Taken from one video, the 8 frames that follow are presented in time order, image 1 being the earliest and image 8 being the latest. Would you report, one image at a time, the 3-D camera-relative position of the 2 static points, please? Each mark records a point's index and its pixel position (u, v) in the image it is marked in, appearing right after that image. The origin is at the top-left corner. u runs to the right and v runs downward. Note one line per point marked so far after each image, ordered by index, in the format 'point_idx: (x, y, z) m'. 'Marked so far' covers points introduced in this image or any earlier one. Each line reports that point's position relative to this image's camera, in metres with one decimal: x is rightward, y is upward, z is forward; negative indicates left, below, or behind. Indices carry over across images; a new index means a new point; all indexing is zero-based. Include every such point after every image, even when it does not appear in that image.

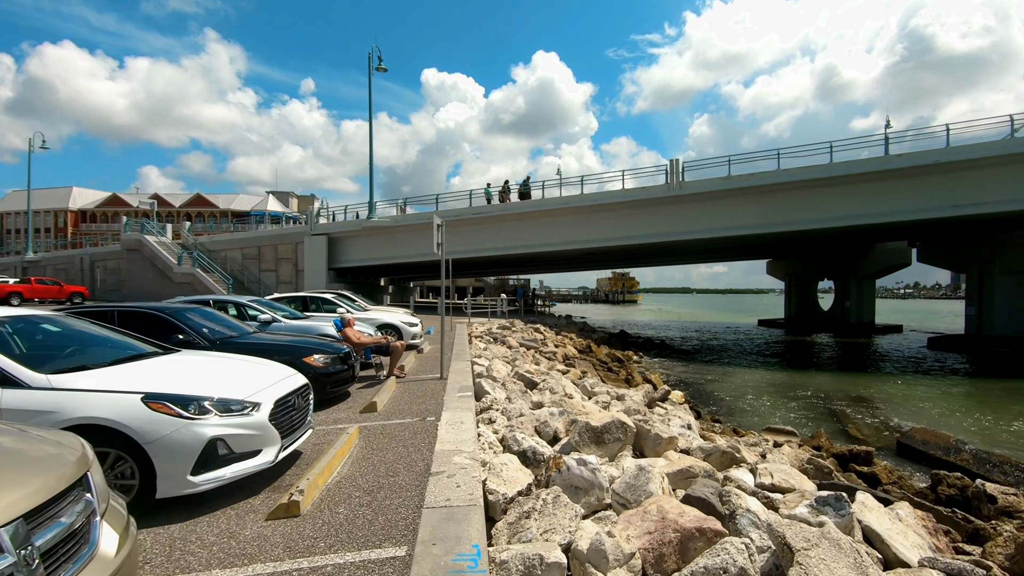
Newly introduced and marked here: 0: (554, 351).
0: (+1.4, -2.2, +17.3) m
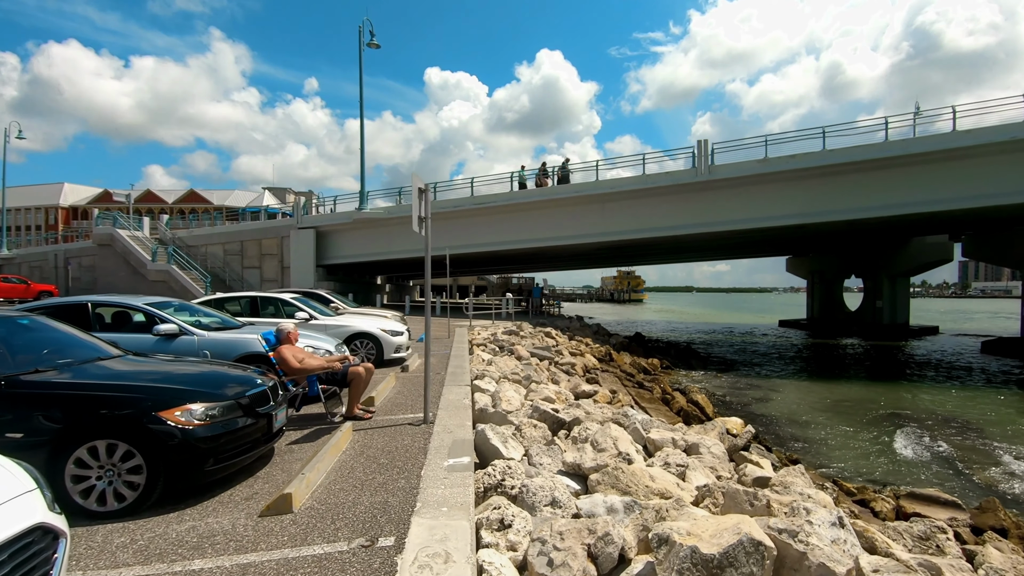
0: (+1.7, -2.1, +14.3) m
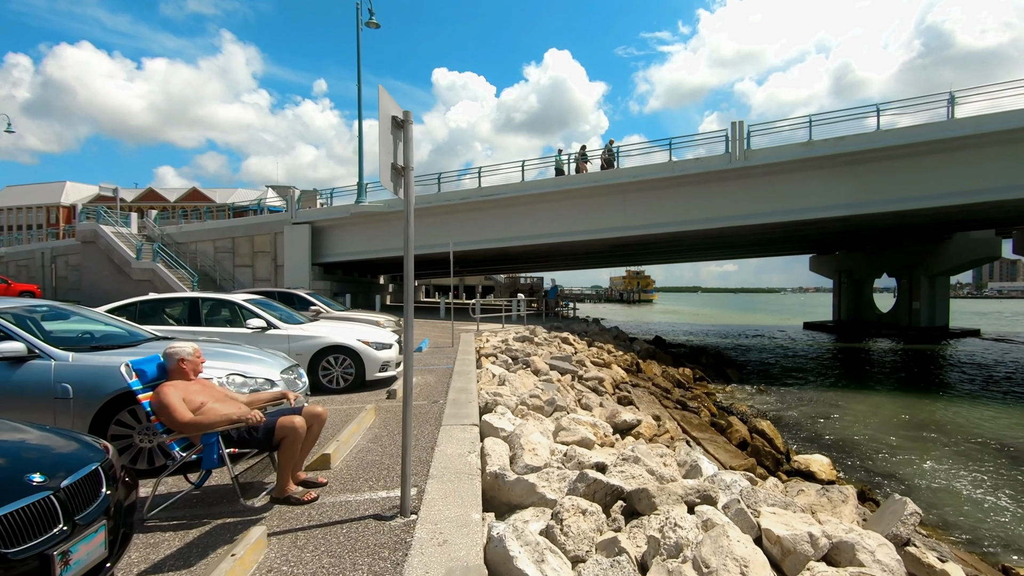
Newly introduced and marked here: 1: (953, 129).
0: (+2.0, -2.1, +11.9) m
1: (+15.7, +5.7, +18.3) m
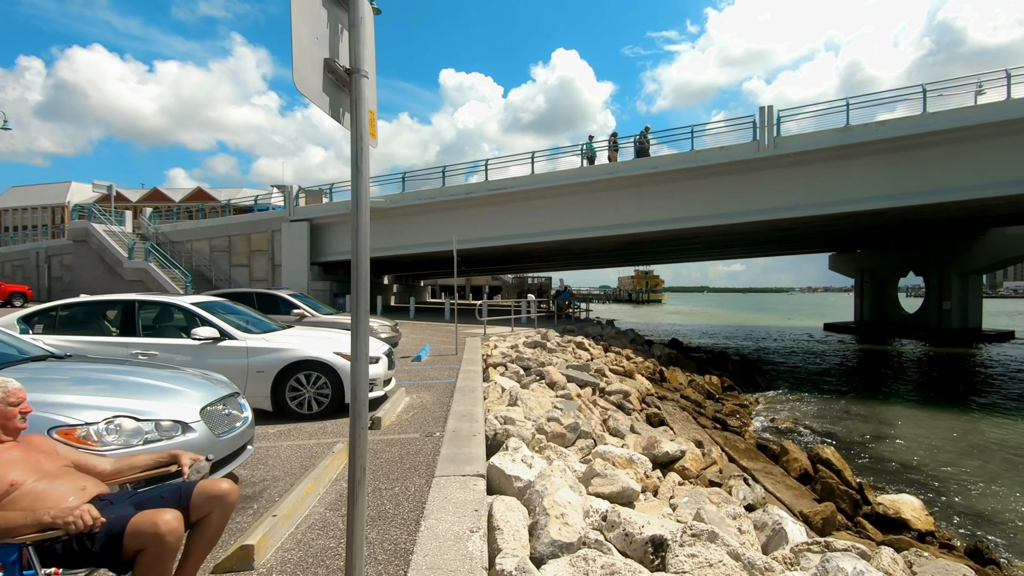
0: (+2.3, -2.1, +10.4) m
1: (+16.0, +5.7, +16.6) m
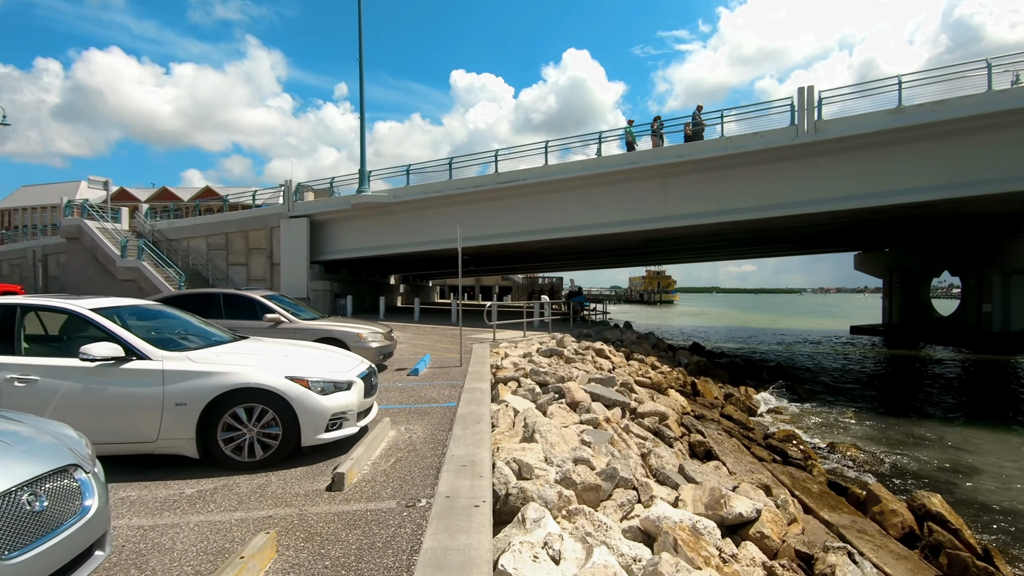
0: (+2.5, -2.1, +8.7) m
1: (+16.4, +5.6, +14.6) m
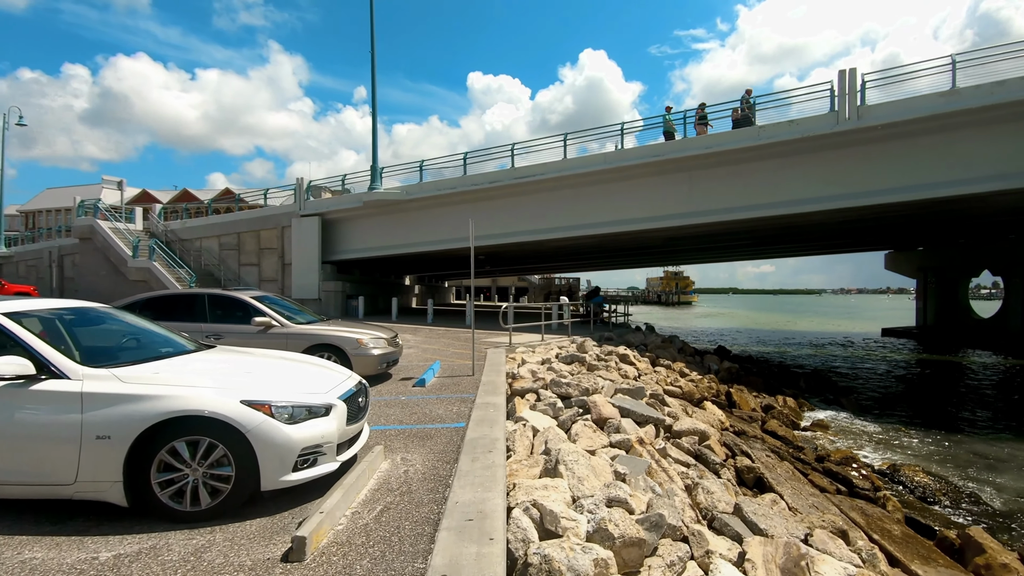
0: (+2.8, -2.2, +7.6) m
1: (+16.9, +5.6, +13.1) m
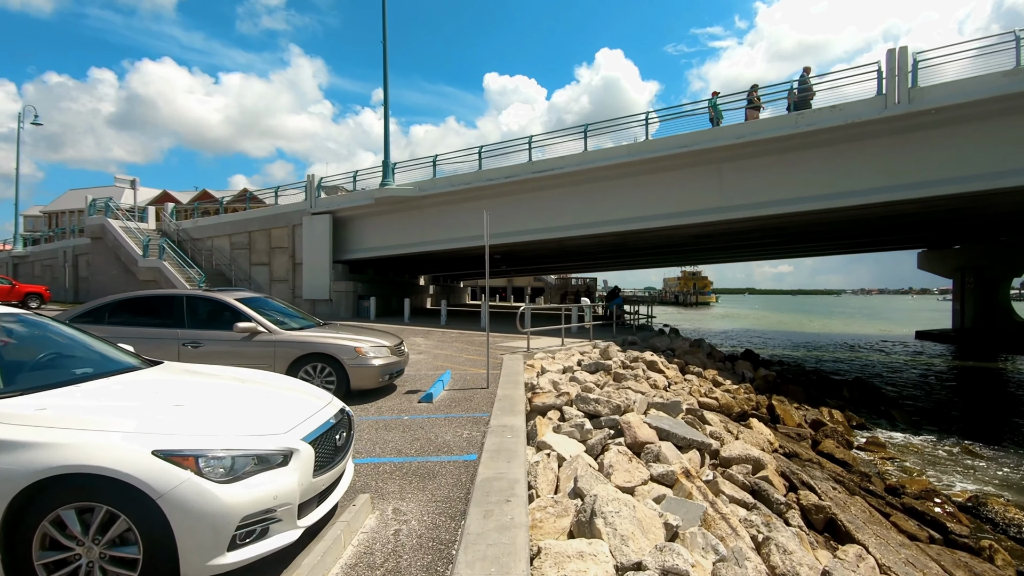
0: (+3.0, -2.2, +6.5) m
1: (+17.3, +5.5, +11.5) m
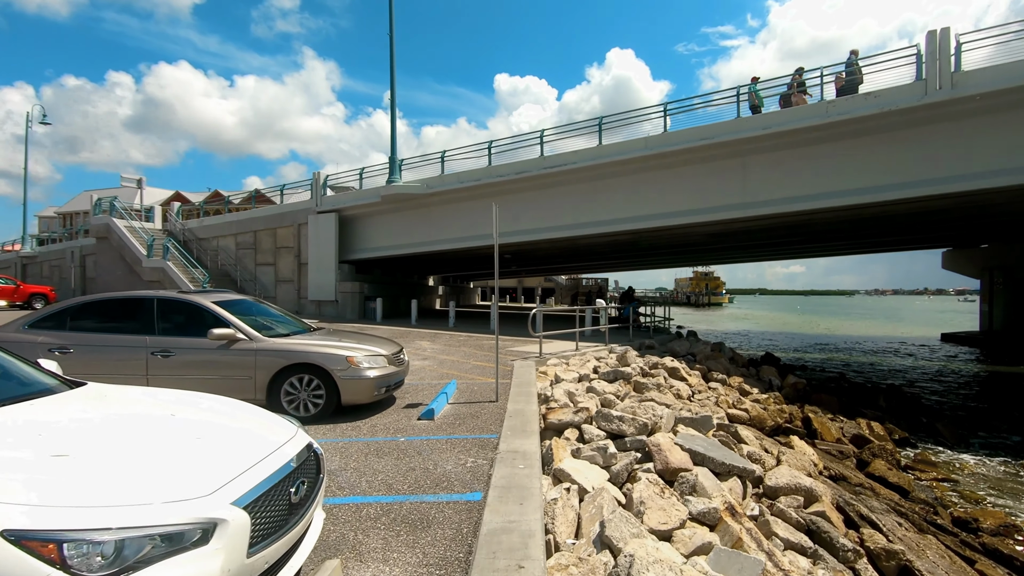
0: (+3.2, -2.2, +5.6) m
1: (+17.6, +5.5, +10.3) m
